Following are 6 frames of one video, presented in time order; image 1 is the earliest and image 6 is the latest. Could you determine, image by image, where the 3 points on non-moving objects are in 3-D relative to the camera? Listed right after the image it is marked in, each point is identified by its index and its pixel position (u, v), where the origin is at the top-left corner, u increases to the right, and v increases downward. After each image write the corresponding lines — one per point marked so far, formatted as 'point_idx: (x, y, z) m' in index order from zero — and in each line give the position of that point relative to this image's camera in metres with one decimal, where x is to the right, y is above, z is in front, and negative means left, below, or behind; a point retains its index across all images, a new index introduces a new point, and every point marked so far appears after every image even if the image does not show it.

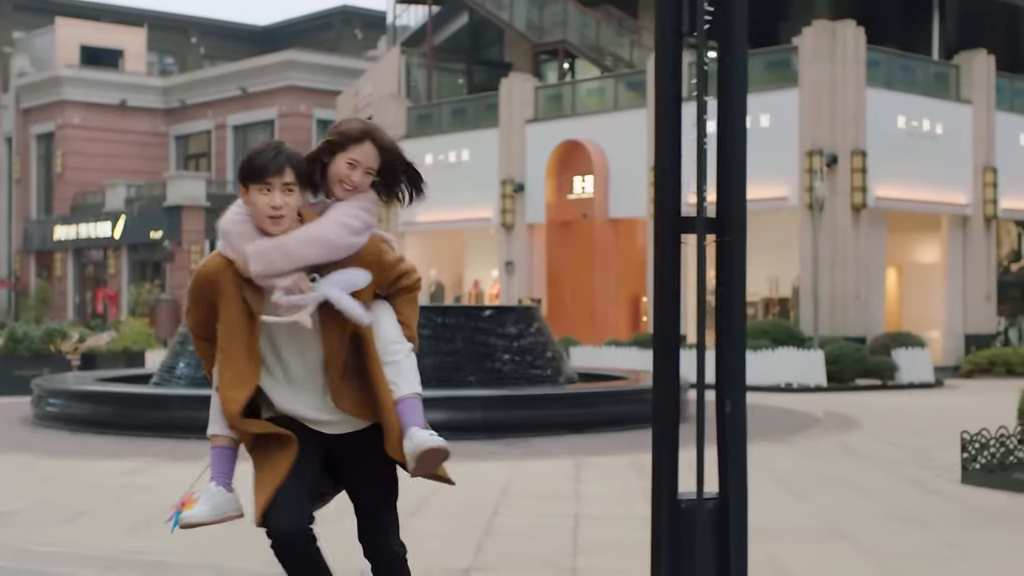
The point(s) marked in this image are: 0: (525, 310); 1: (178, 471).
0: (+0.1, -0.2, +12.5) m
1: (-1.9, -1.1, +9.1) m
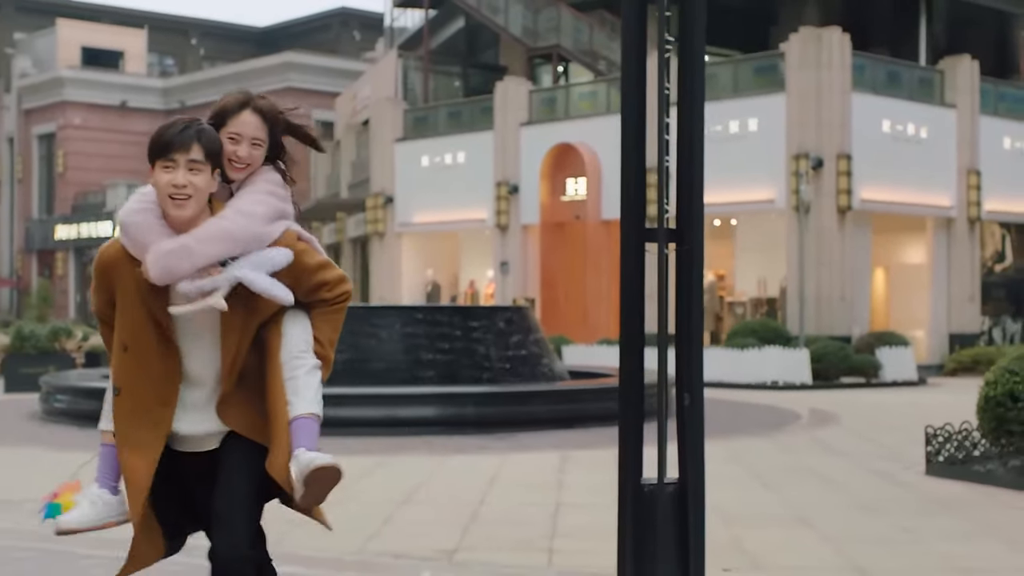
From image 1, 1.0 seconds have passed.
0: (0.0, -0.2, +13.0) m
1: (-2.0, -1.1, +9.6) m
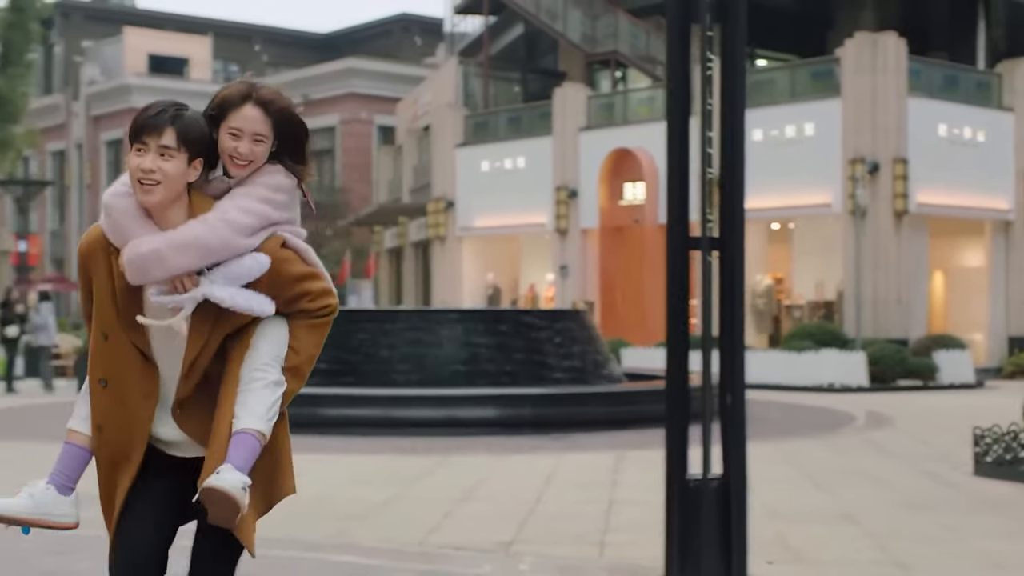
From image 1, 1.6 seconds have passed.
0: (+0.5, -0.2, +13.3) m
1: (-1.7, -1.1, +10.0) m
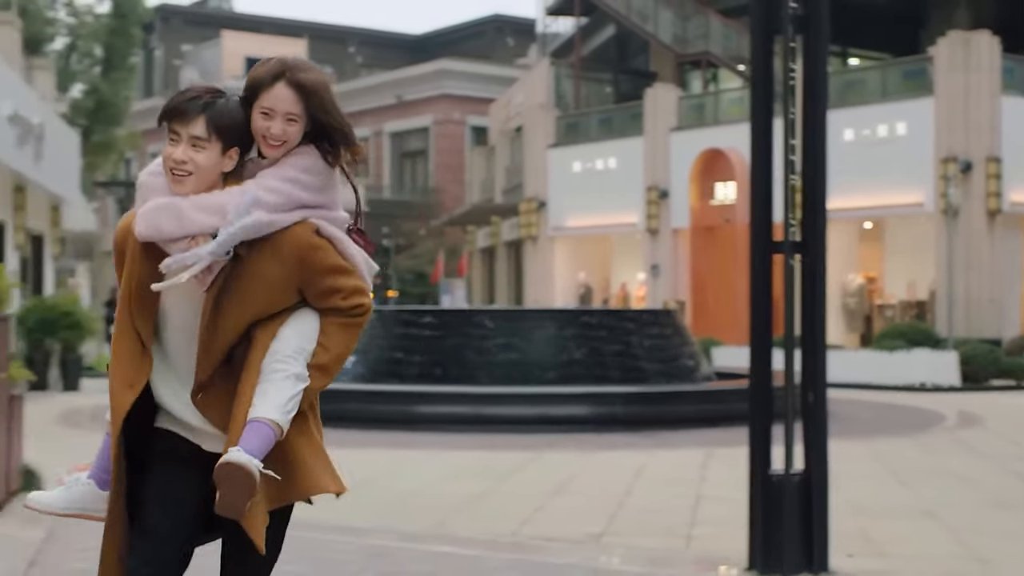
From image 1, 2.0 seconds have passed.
0: (+1.3, -0.2, +13.5) m
1: (-1.1, -1.1, +10.3) m
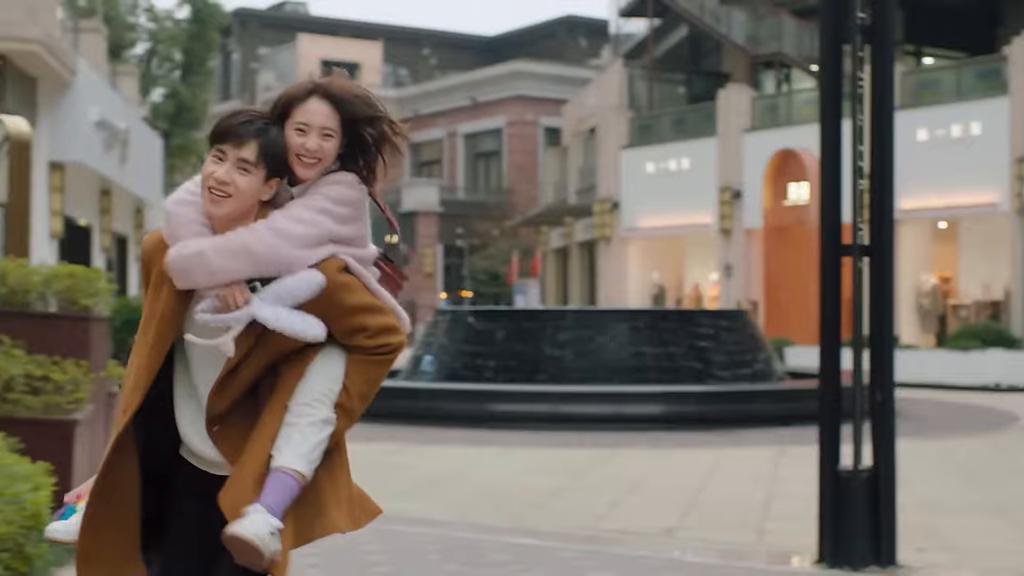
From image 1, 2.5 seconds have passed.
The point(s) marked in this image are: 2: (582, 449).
0: (+2.0, -0.2, +13.7) m
1: (-0.6, -1.1, +10.6) m
2: (+0.5, -1.1, +10.7) m
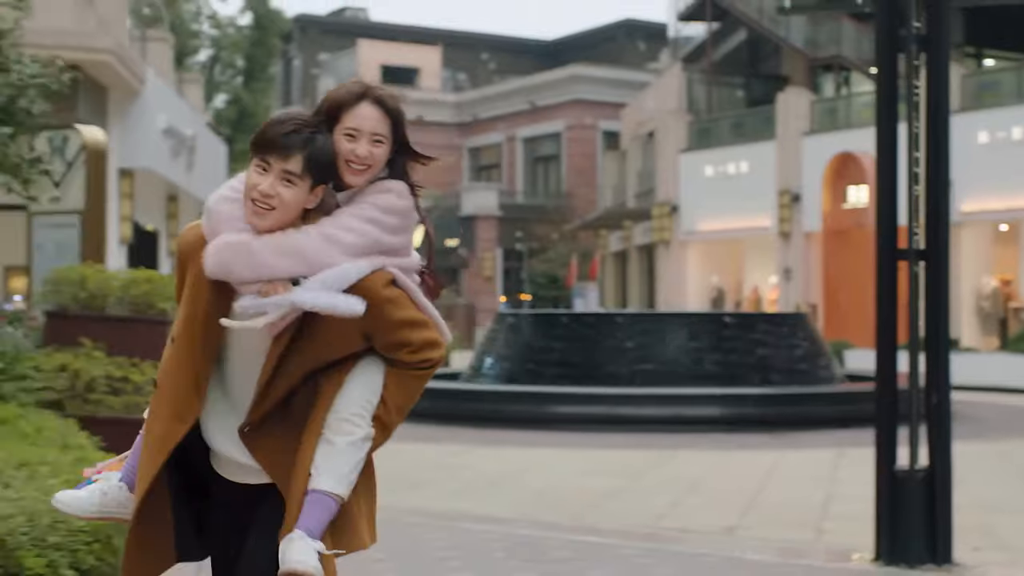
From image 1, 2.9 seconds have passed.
0: (+2.5, -0.2, +13.8) m
1: (-0.1, -1.1, +10.8) m
2: (+0.9, -1.1, +10.8) m
